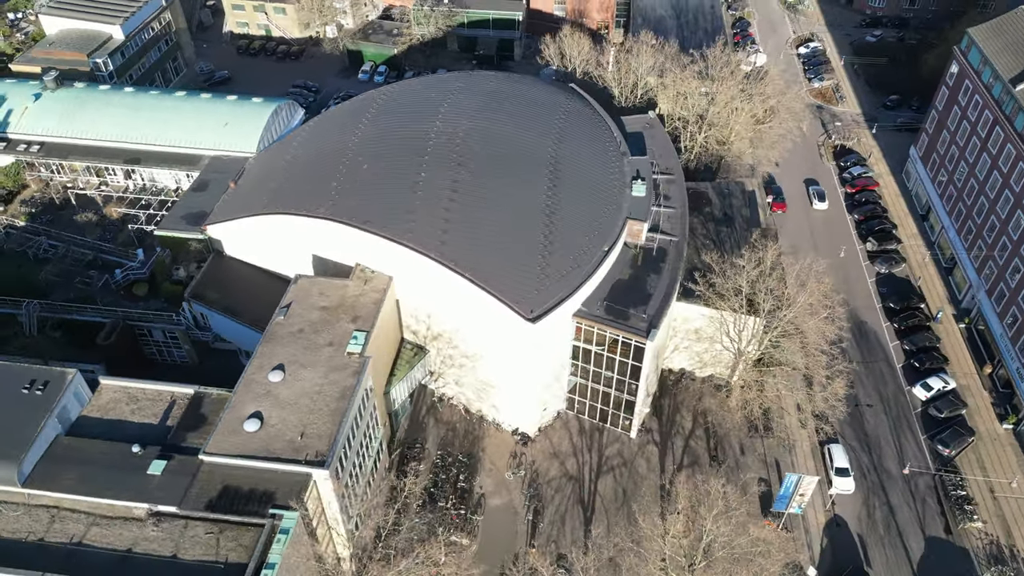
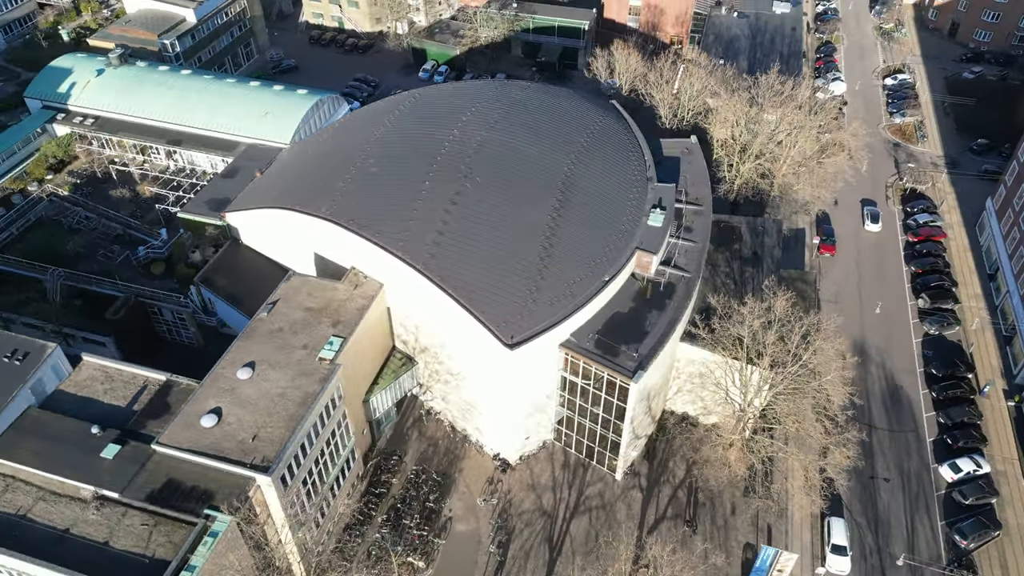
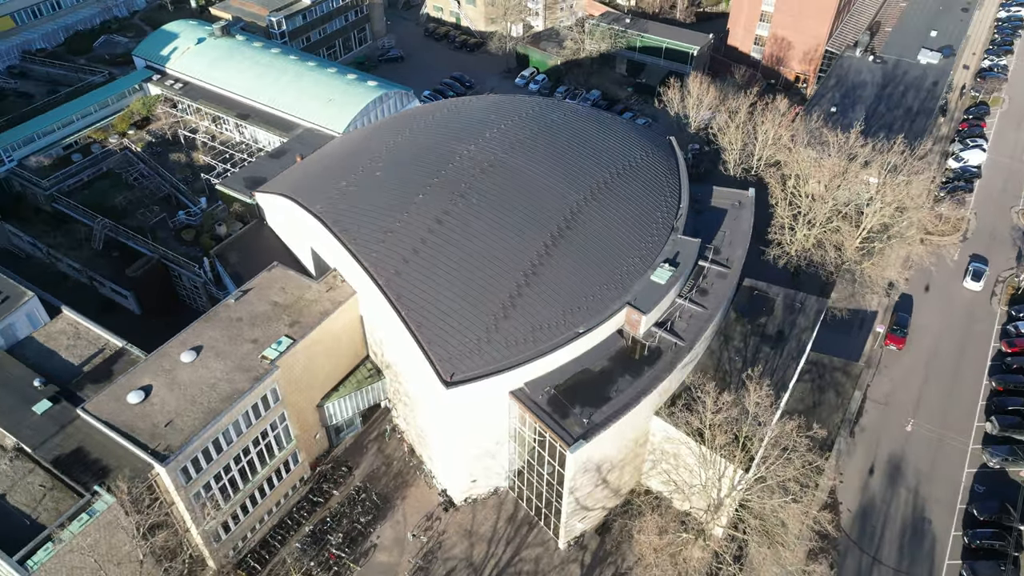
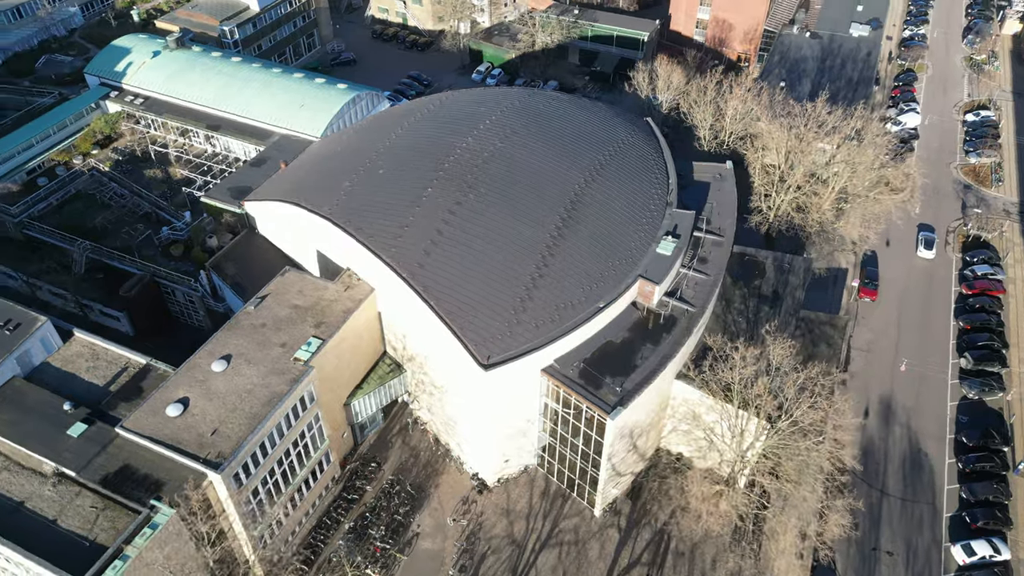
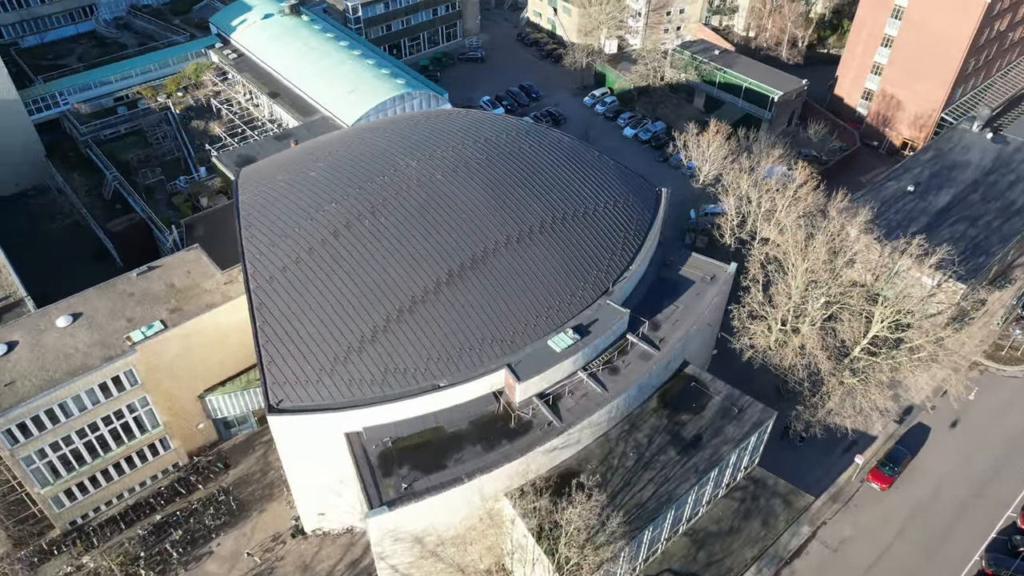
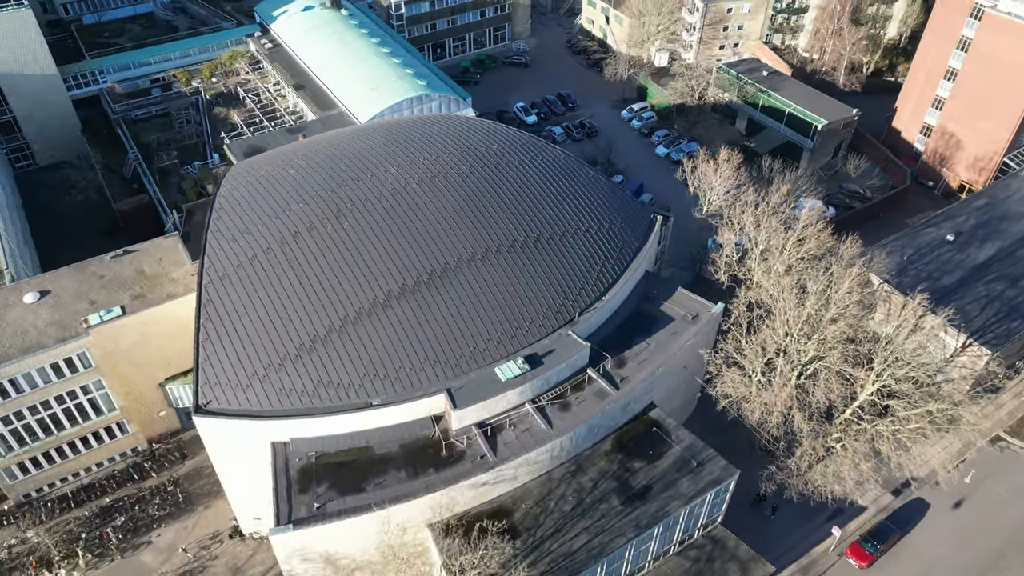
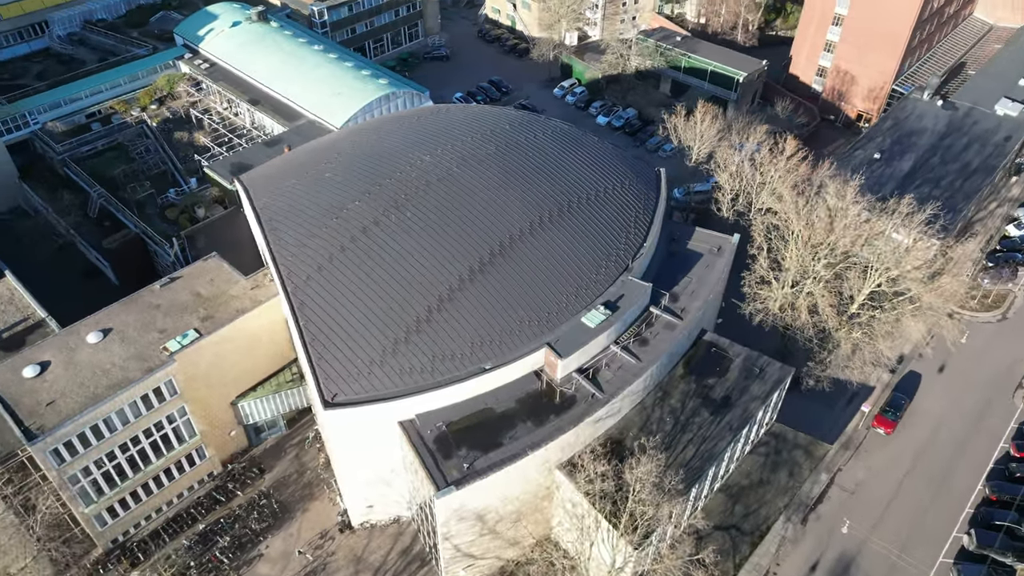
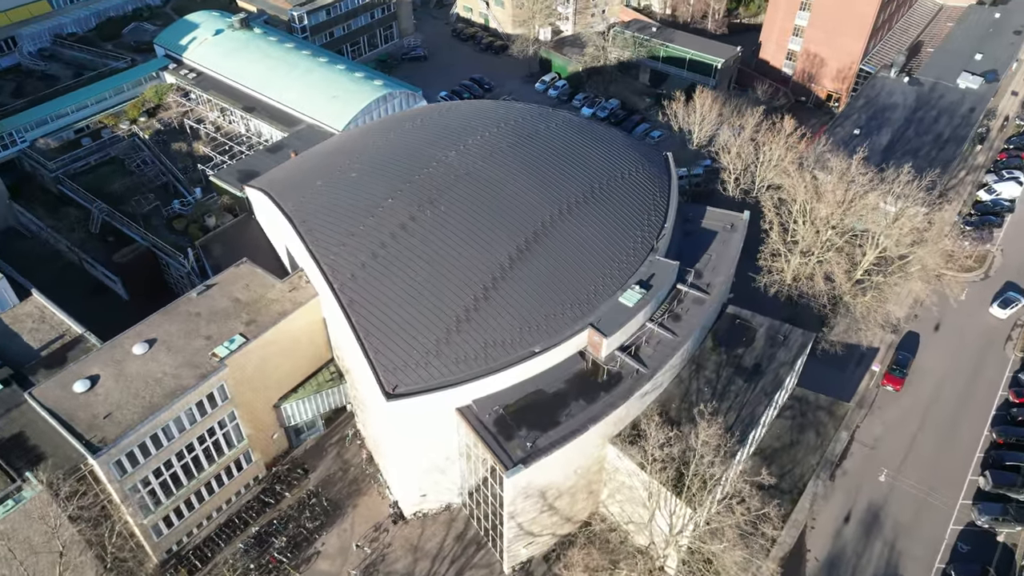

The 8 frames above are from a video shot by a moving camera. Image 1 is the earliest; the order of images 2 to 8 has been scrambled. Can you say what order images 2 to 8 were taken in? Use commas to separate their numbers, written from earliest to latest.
2, 4, 3, 8, 7, 5, 6
